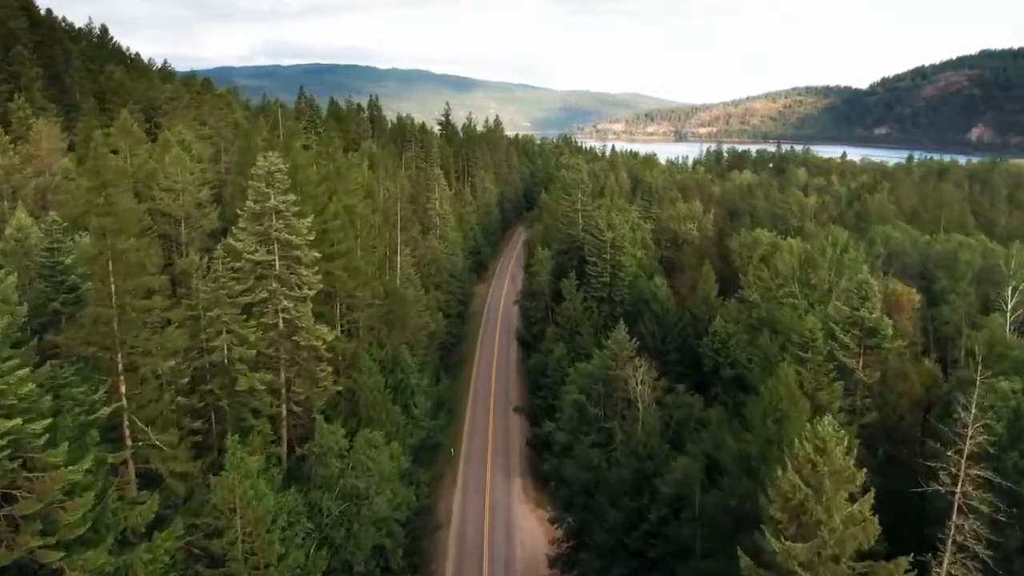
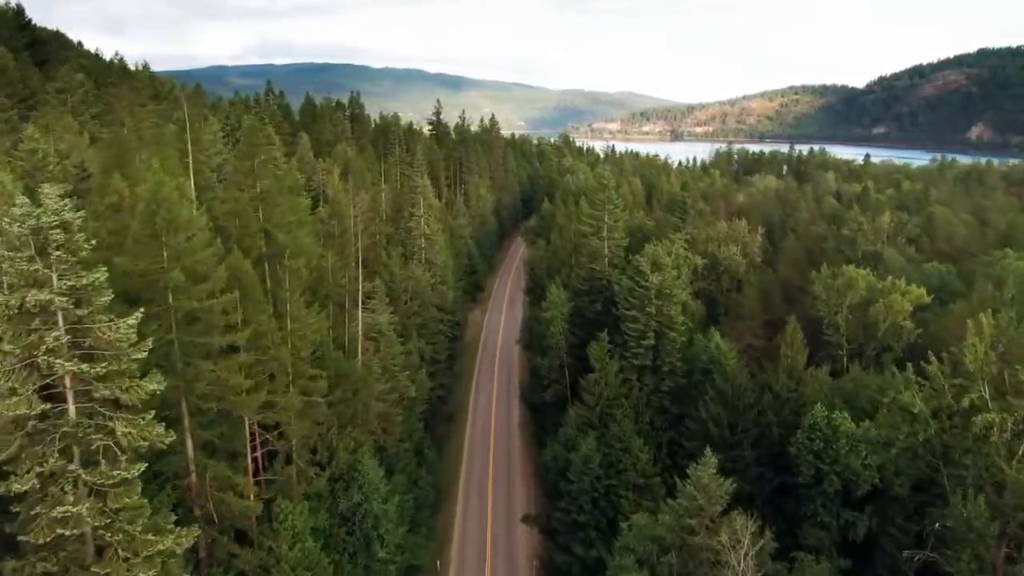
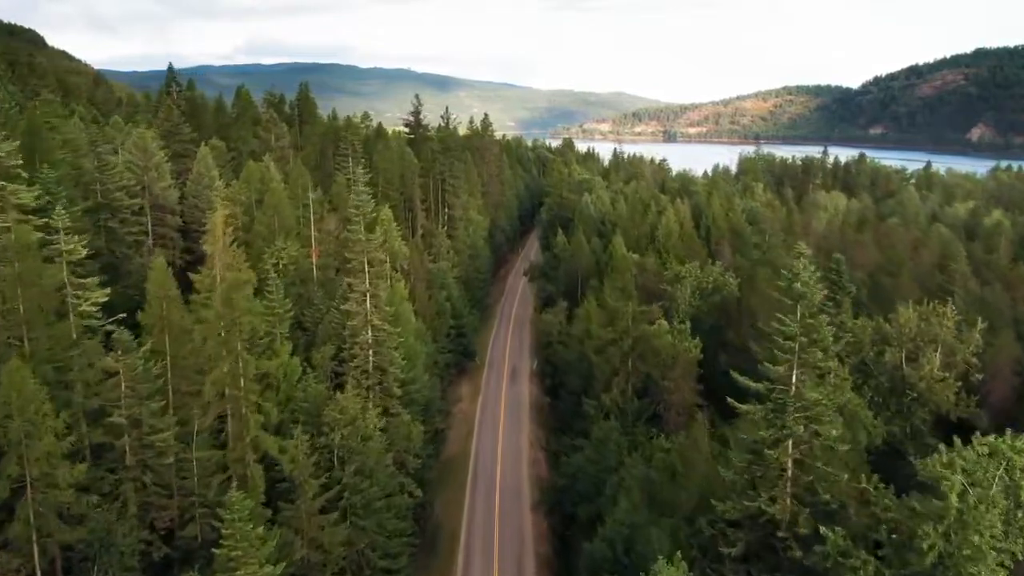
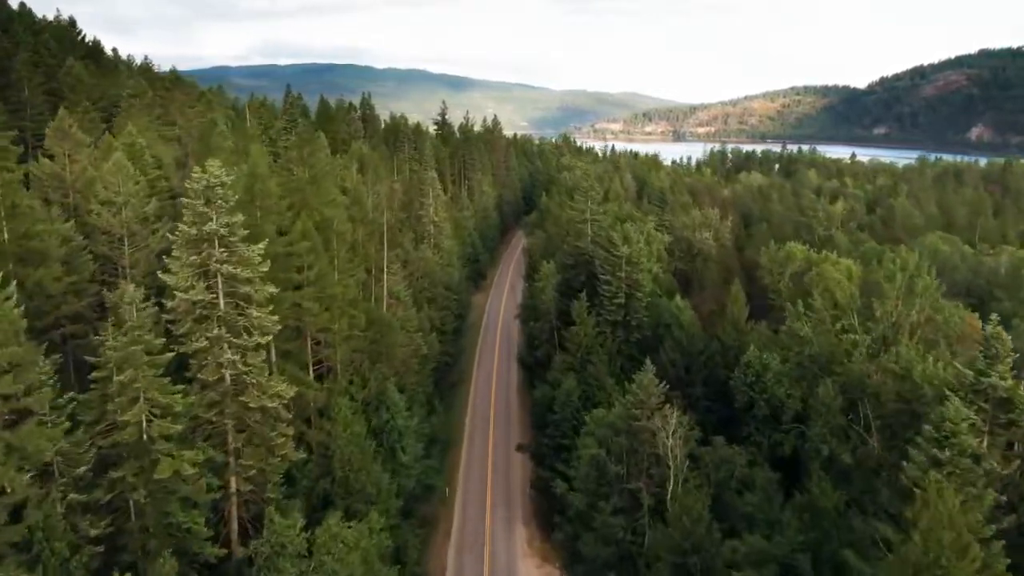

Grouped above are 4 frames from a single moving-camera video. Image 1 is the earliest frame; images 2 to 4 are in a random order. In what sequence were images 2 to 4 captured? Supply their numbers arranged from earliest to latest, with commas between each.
4, 2, 3
